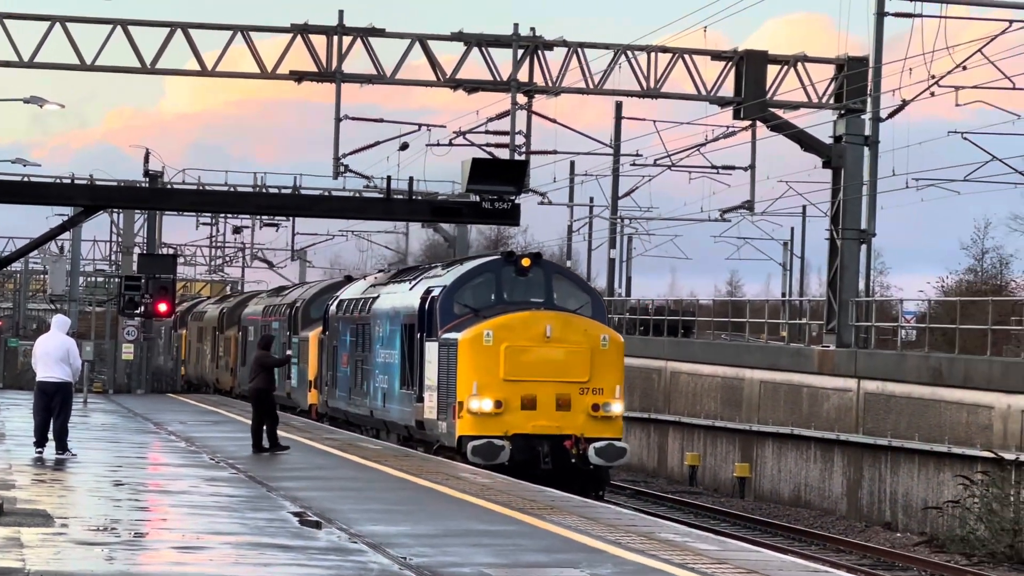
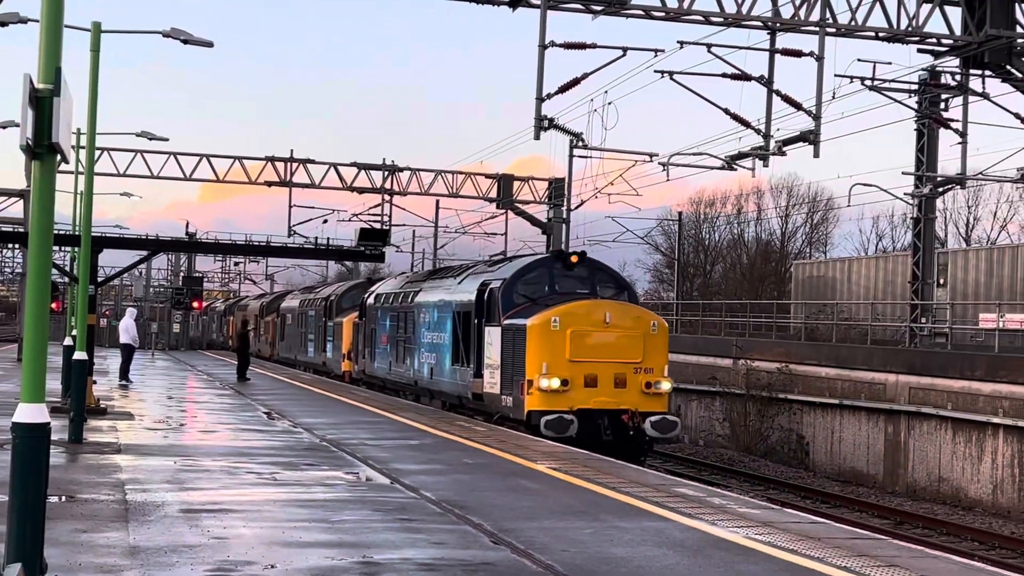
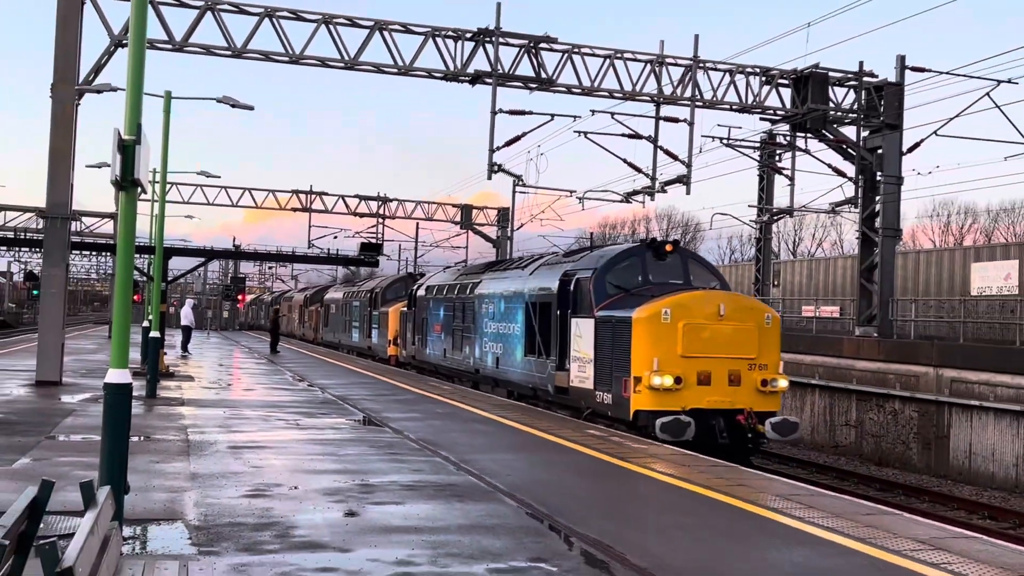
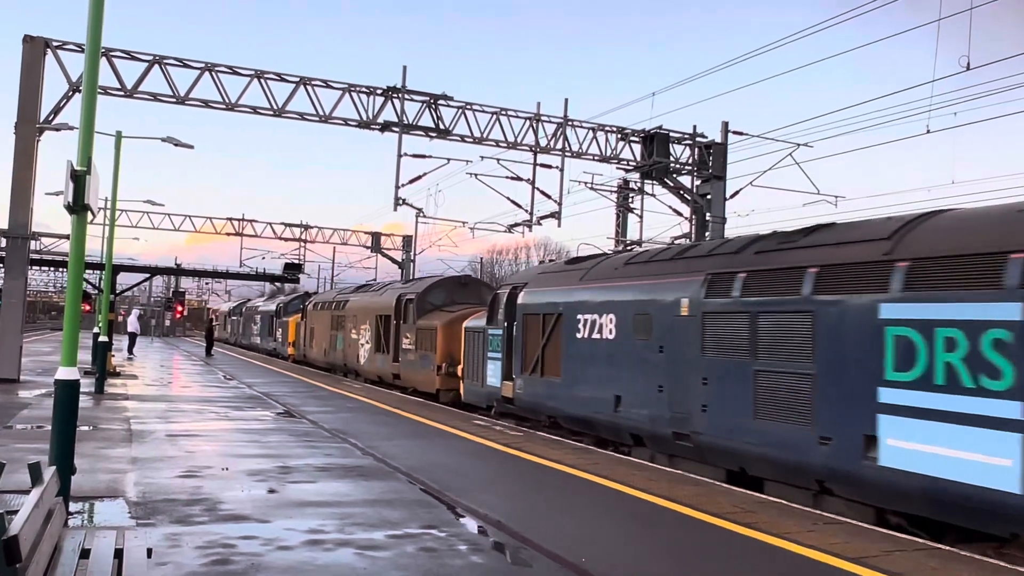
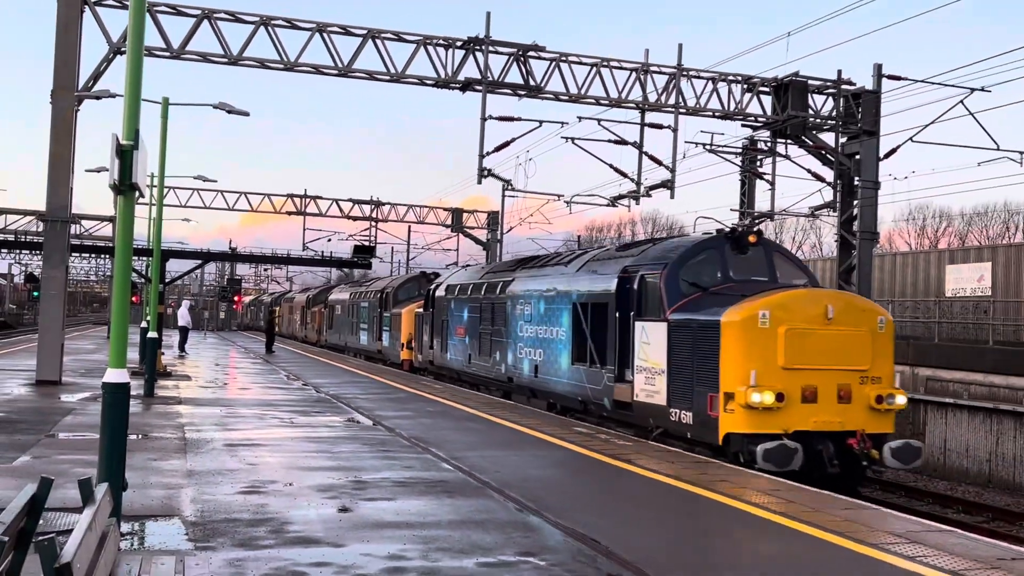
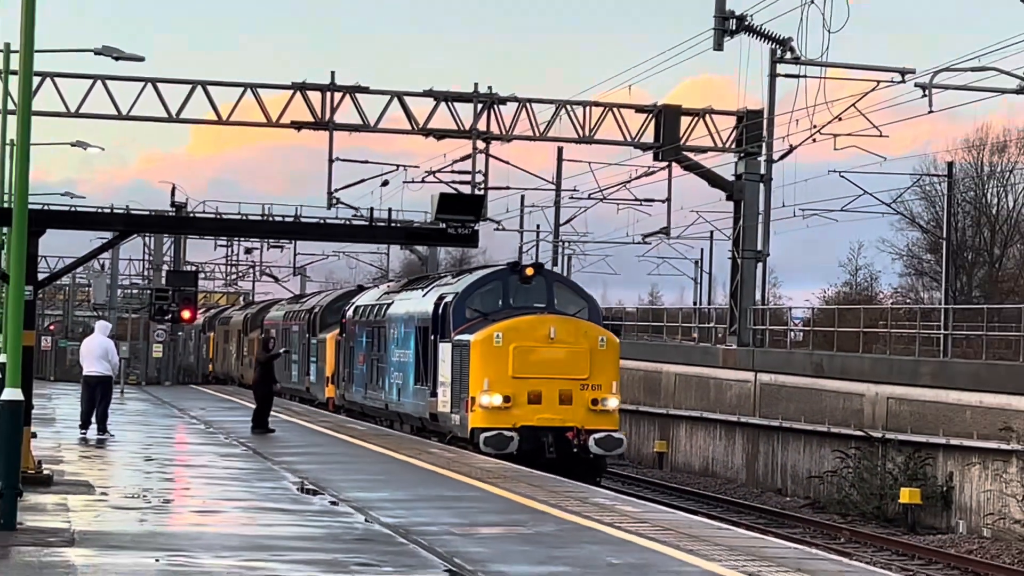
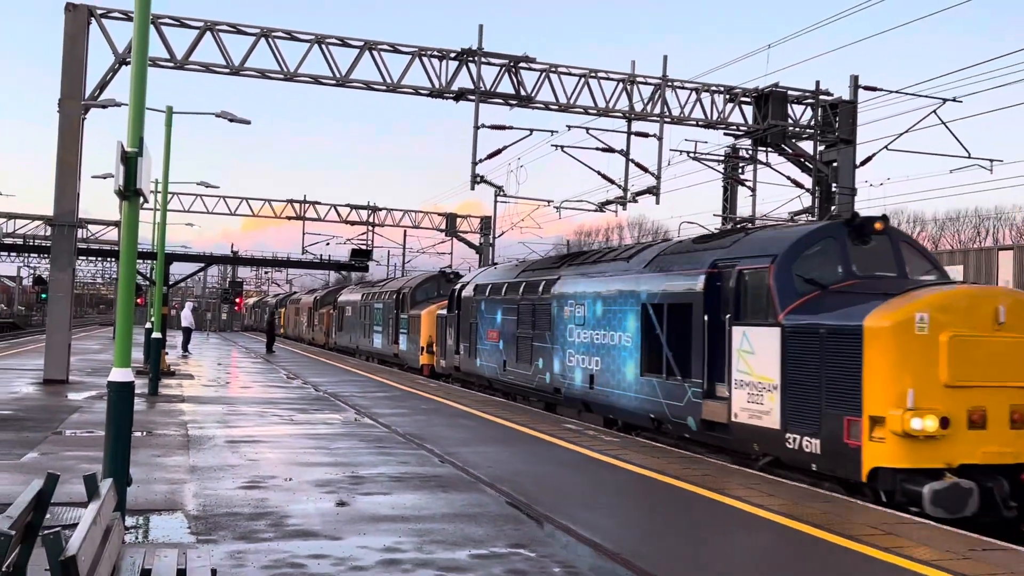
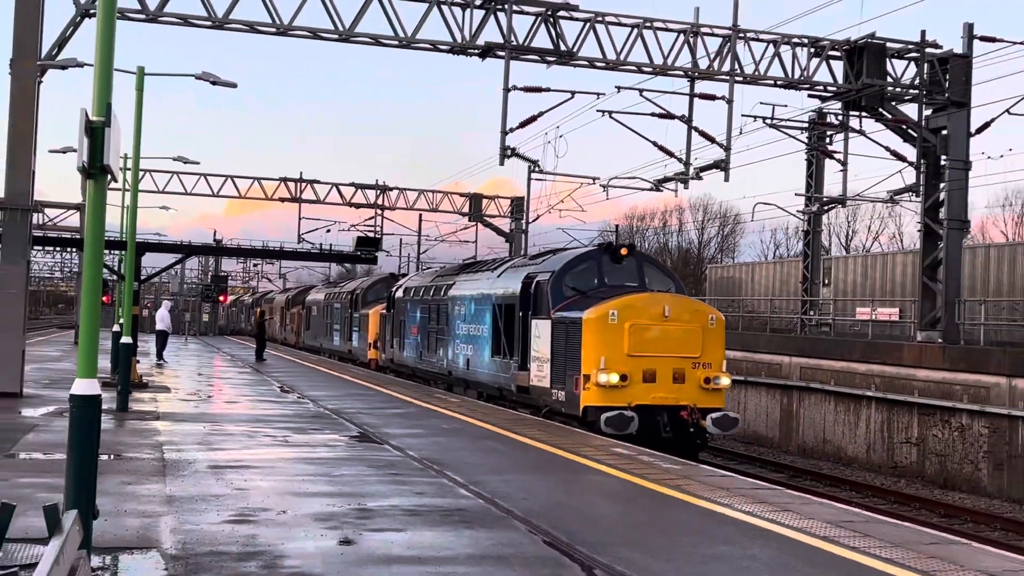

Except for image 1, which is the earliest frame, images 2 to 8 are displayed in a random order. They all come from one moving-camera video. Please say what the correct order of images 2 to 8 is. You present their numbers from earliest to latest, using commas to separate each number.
6, 2, 8, 3, 5, 7, 4
